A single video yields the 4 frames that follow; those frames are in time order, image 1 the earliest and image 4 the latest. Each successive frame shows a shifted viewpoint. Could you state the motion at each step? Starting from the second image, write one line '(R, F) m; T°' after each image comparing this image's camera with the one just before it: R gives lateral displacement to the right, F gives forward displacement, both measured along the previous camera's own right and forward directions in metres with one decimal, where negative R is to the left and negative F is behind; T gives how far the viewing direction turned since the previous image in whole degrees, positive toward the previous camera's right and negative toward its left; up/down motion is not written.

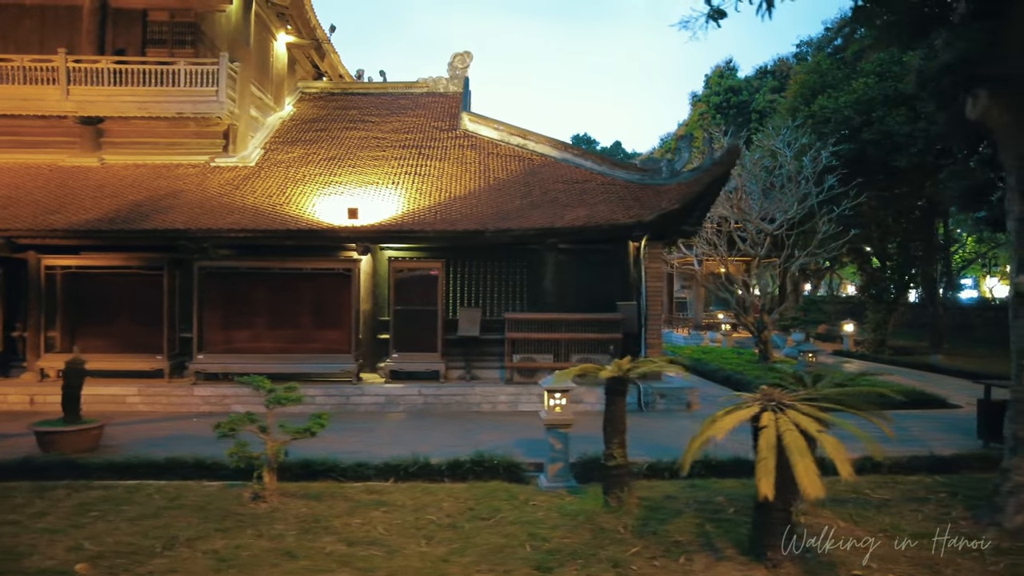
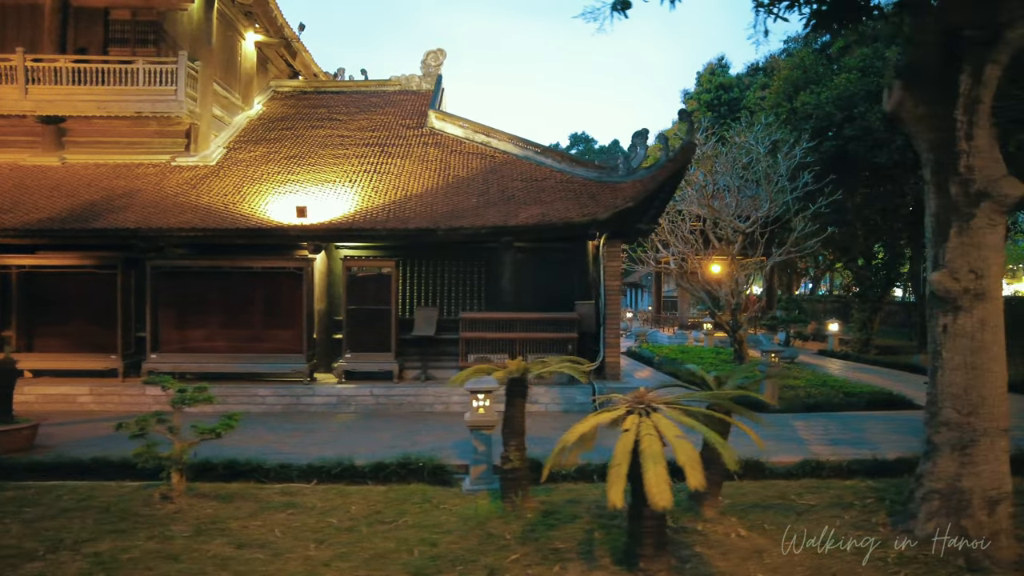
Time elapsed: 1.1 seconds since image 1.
(+1.0, +0.1) m; -1°
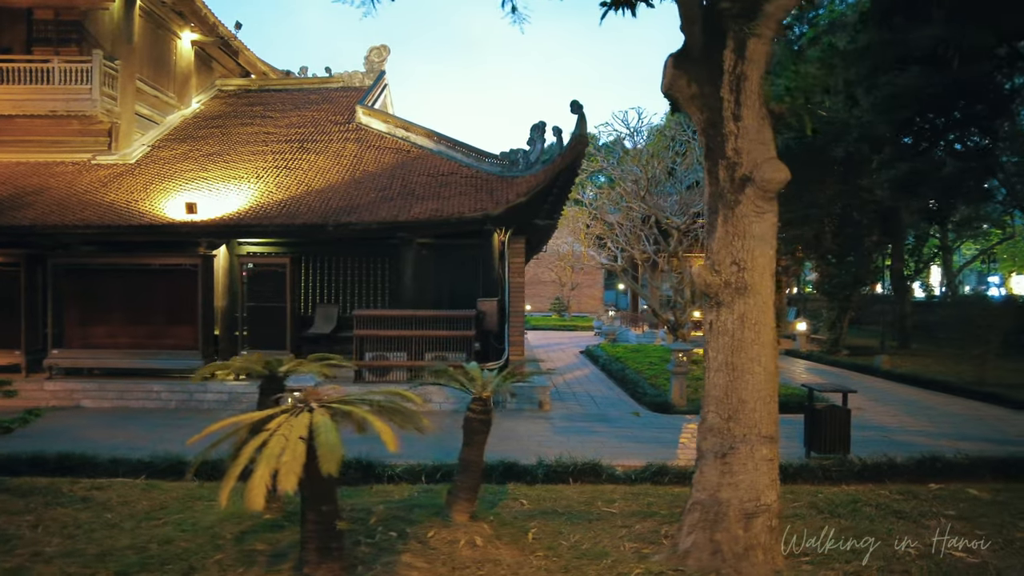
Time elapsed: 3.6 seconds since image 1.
(+2.4, +0.3) m; -3°
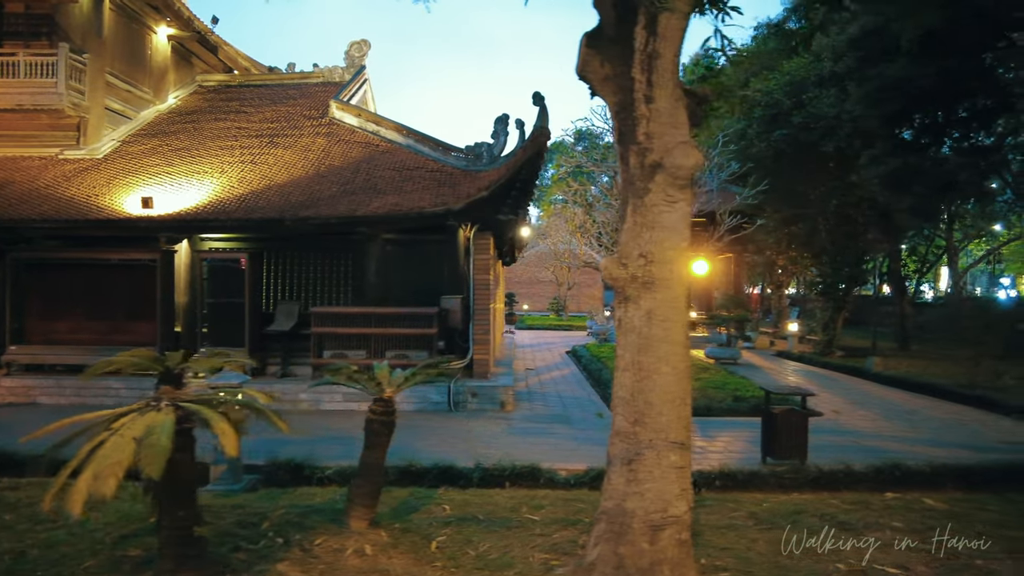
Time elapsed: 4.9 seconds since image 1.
(+0.9, +0.3) m; -1°
